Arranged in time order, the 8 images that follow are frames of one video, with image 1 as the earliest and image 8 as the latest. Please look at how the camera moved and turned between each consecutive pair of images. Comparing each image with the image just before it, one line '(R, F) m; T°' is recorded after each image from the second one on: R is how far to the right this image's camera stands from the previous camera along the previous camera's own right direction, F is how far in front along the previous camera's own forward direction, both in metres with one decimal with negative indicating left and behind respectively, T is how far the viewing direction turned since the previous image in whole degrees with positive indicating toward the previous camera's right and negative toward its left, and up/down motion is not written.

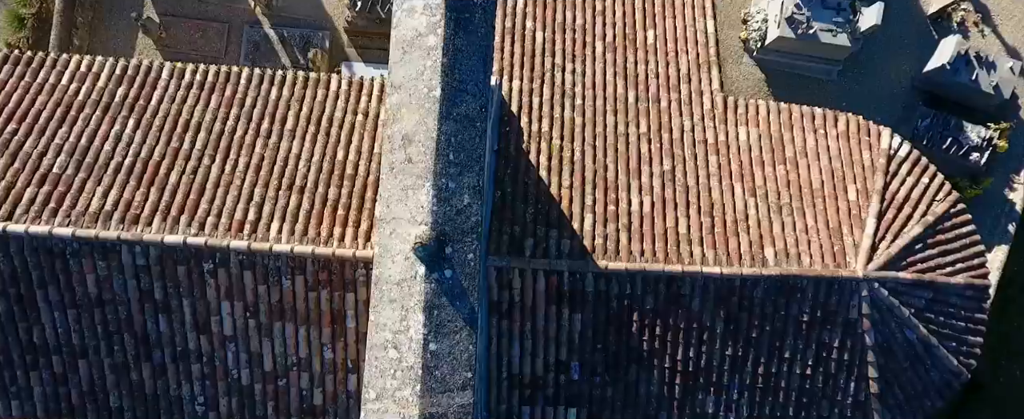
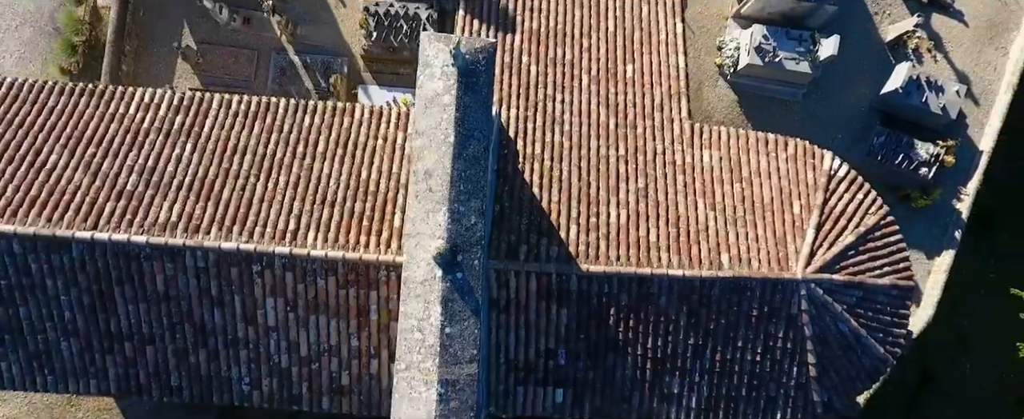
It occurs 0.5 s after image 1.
(+0.1, -2.0) m; 0°
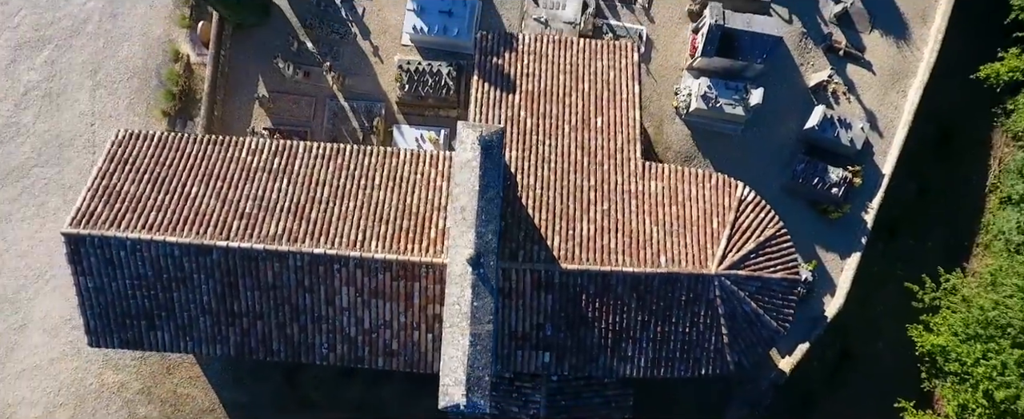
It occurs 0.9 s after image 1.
(0.0, -5.3) m; 0°
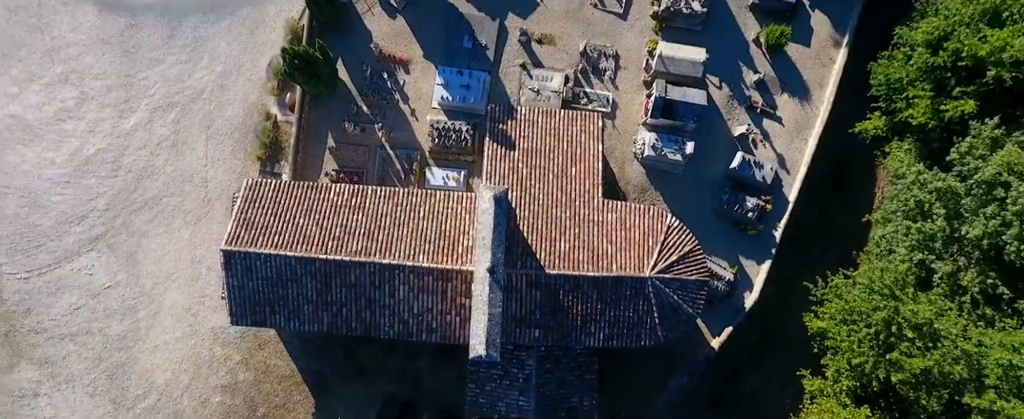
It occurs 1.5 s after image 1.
(0.0, -8.7) m; 0°
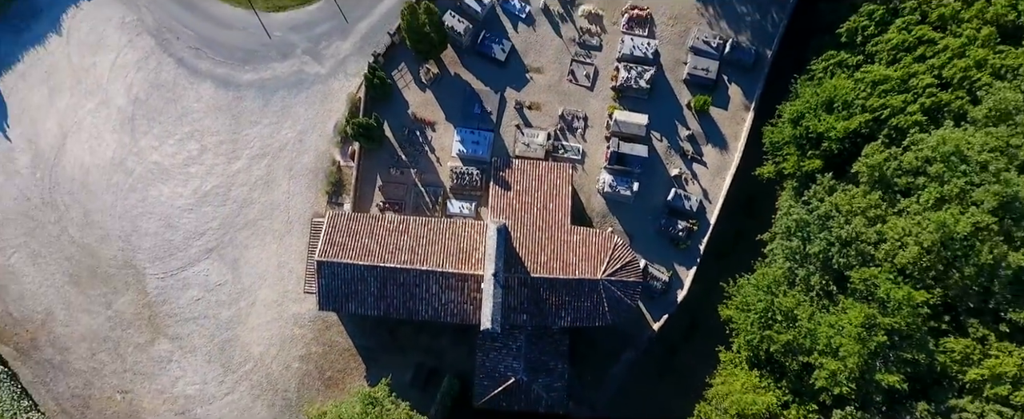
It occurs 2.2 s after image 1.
(+0.2, -12.6) m; 0°
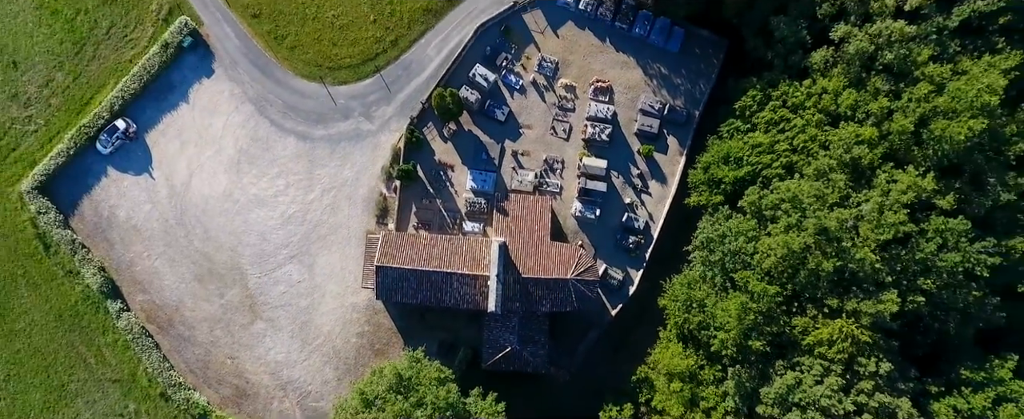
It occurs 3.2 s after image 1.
(+0.3, -17.3) m; 0°
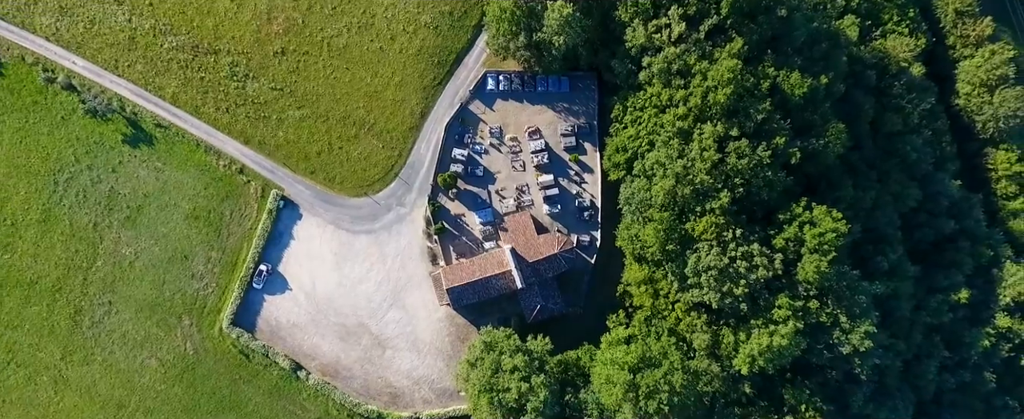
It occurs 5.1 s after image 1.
(+0.6, -35.6) m; 0°
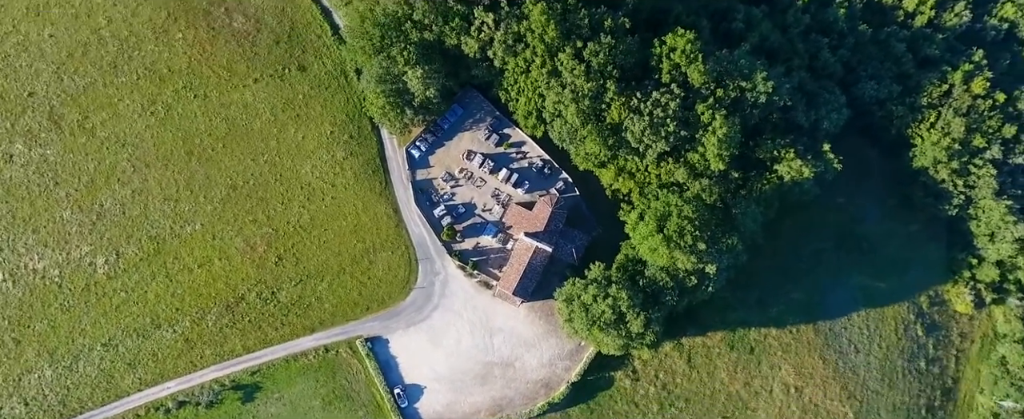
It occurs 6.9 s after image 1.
(+0.1, -21.8) m; +1°
